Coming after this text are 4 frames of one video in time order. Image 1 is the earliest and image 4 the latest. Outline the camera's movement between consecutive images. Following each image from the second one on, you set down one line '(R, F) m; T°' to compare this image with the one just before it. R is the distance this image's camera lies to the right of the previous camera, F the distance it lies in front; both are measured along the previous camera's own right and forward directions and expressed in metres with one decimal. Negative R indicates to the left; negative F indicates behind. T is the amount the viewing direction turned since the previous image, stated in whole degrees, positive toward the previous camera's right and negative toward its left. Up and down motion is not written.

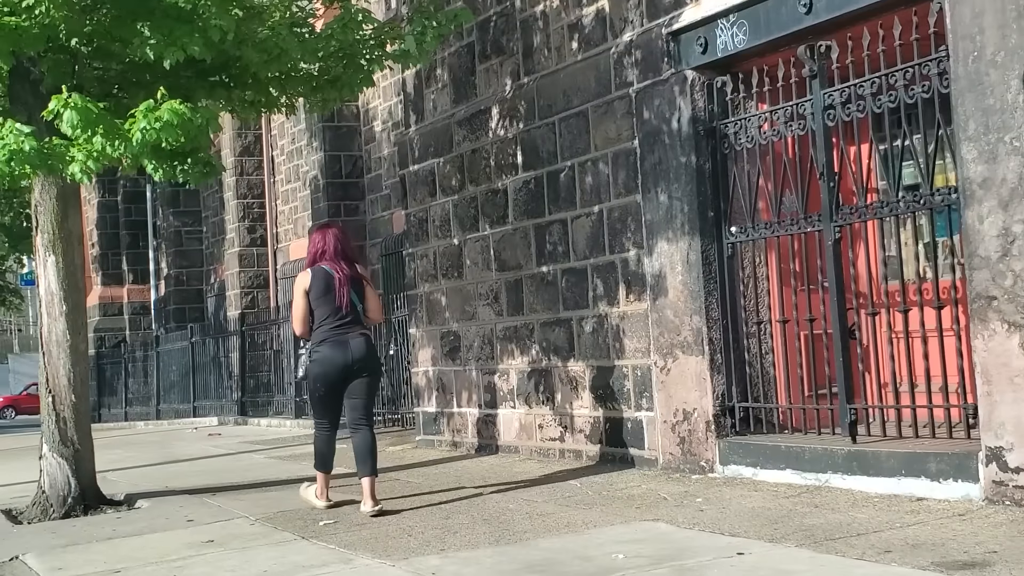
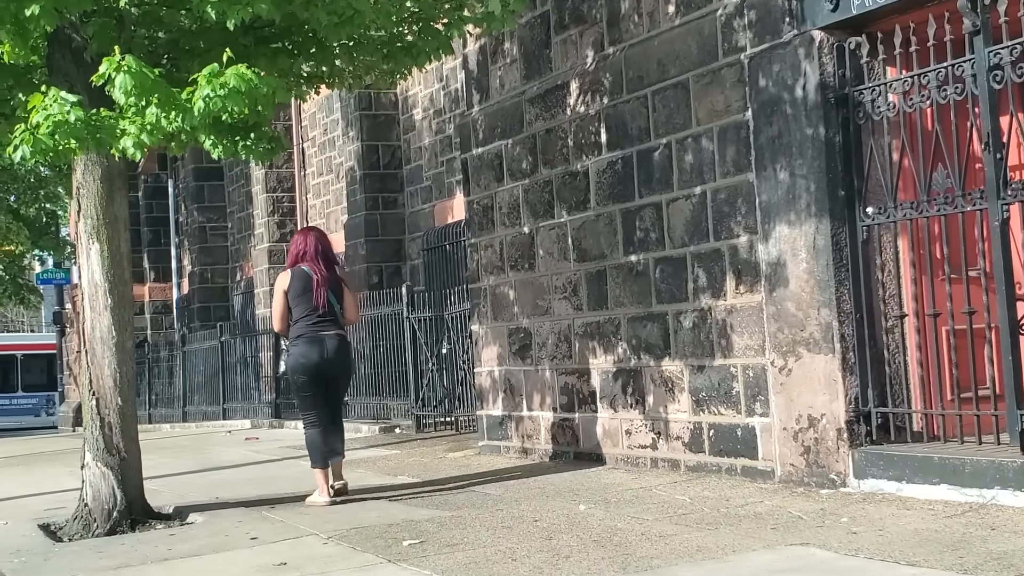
(-0.5, +0.8) m; 0°
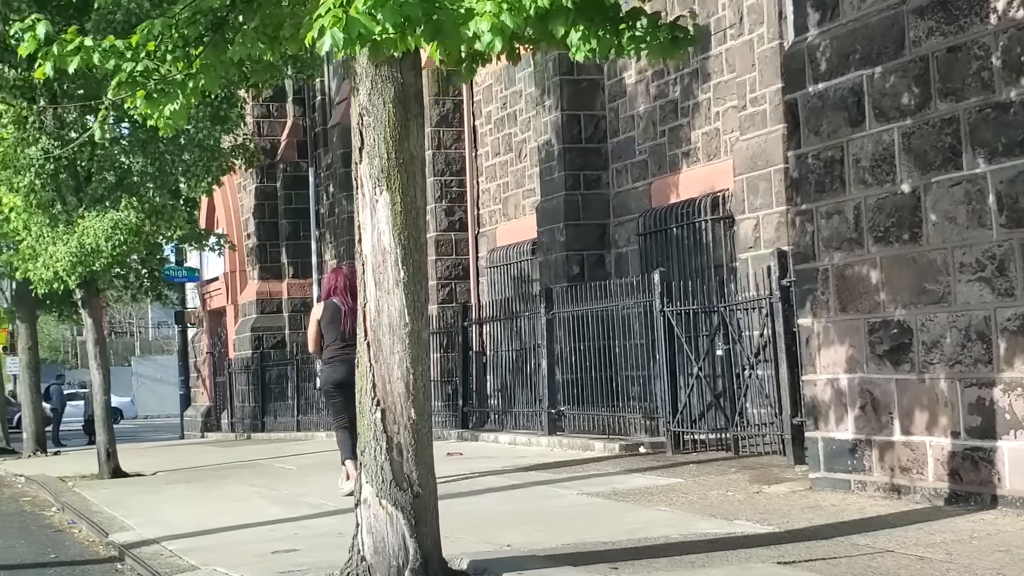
(-1.6, +2.2) m; -4°
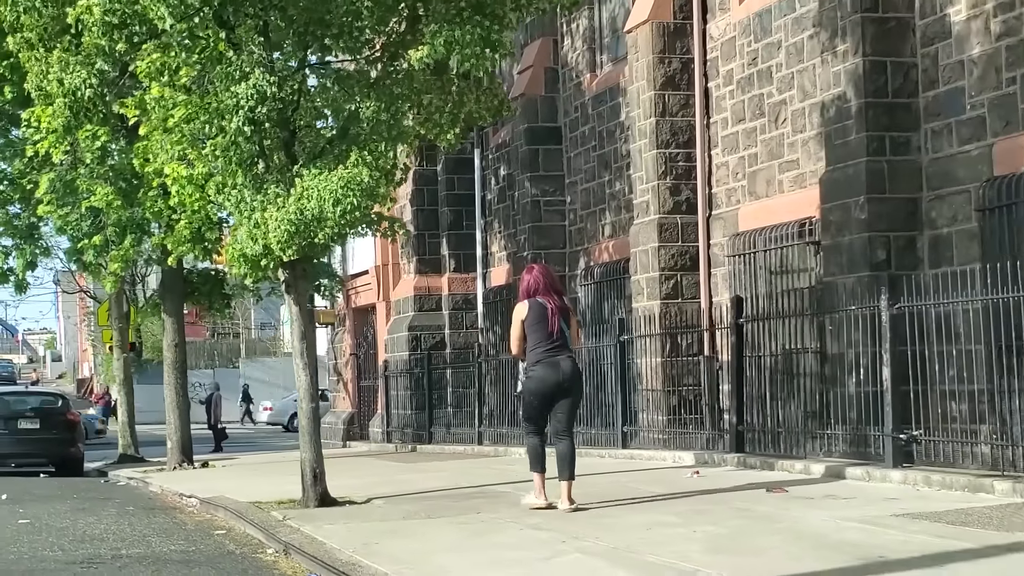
(-1.9, +2.6) m; -4°
